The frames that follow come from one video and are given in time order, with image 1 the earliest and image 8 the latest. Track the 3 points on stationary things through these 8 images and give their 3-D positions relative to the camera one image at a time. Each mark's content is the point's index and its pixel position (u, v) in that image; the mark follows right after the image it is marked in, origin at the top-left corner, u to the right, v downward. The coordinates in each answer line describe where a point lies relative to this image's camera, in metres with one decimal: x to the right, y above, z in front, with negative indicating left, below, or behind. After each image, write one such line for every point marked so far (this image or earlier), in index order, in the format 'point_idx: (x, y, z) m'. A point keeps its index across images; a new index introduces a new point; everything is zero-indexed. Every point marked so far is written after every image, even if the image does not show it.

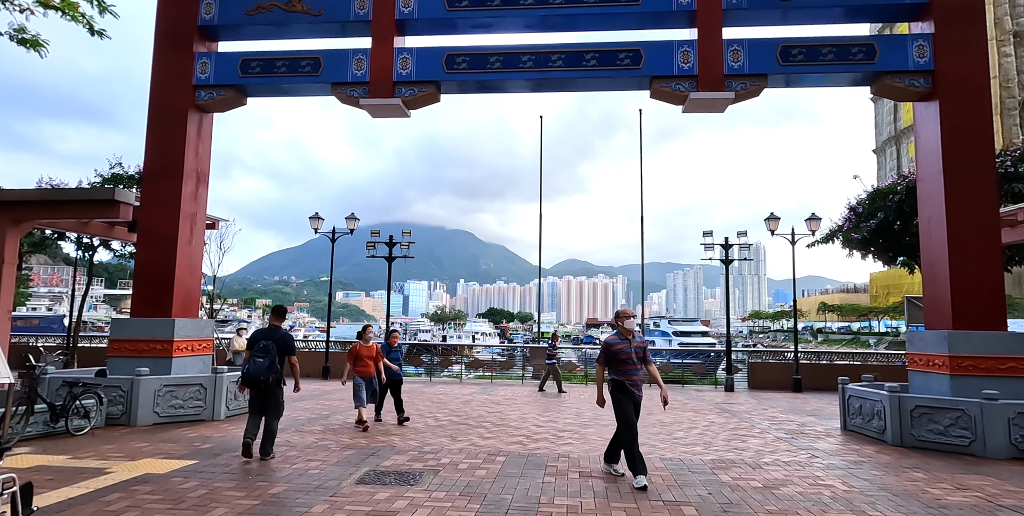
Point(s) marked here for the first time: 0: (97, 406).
0: (-5.5, -2.0, +7.6) m
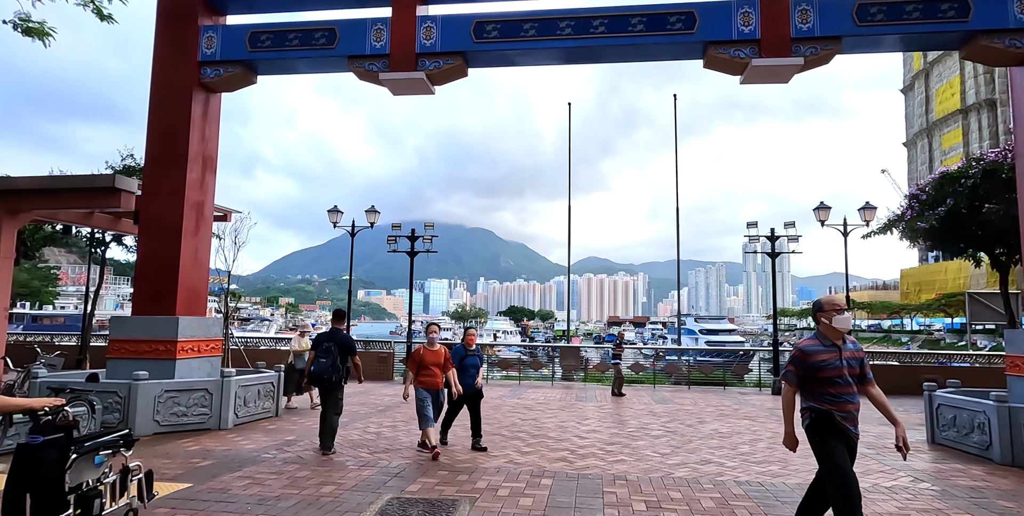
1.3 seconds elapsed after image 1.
0: (-5.0, -1.9, +6.8) m
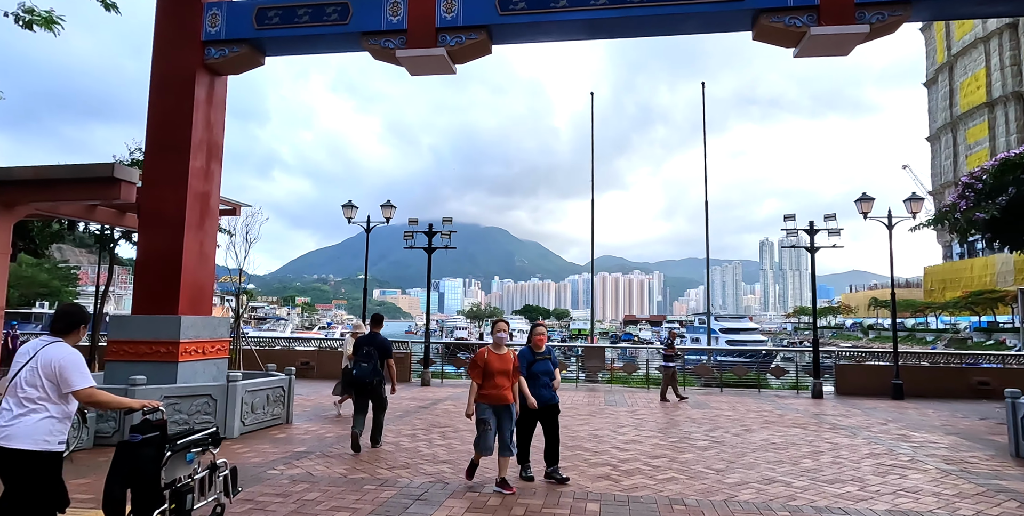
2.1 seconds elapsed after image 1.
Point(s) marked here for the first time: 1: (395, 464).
0: (-4.6, -1.8, +6.2) m
1: (-1.2, -2.2, +6.1) m
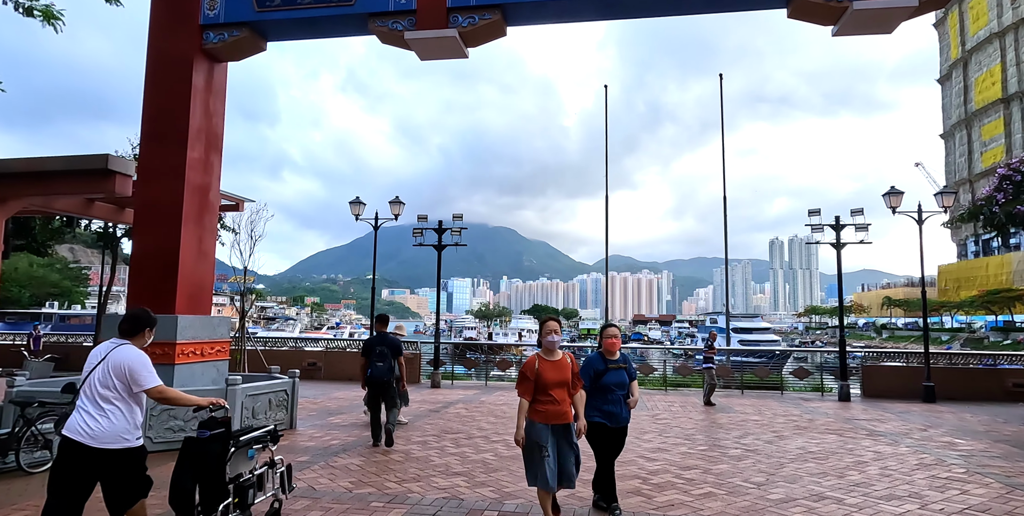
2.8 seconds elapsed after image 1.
0: (-4.4, -1.7, +5.7) m
1: (-1.0, -2.1, +5.6) m
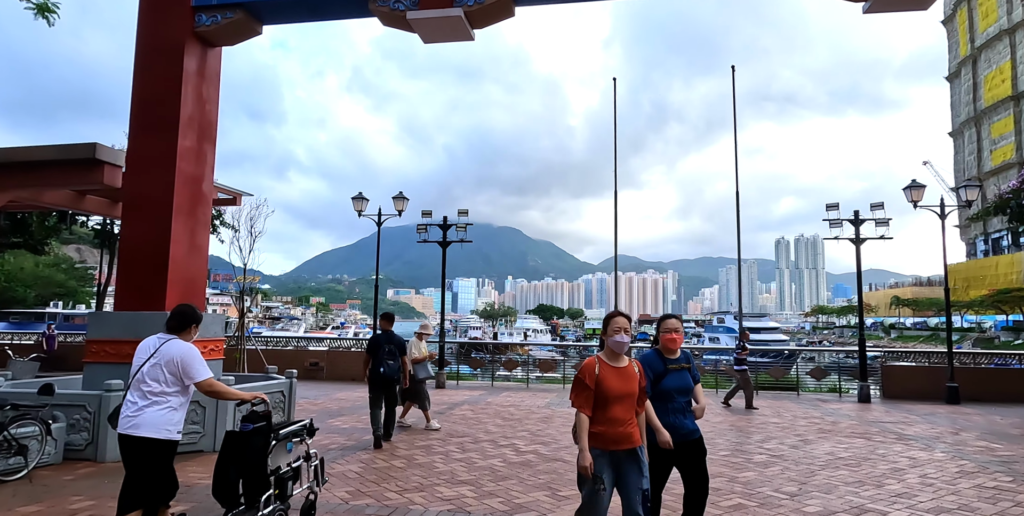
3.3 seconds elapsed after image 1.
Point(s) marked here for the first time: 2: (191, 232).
0: (-4.3, -1.7, +5.3) m
1: (-1.0, -2.0, +5.2) m
2: (-4.2, +0.3, +7.5) m
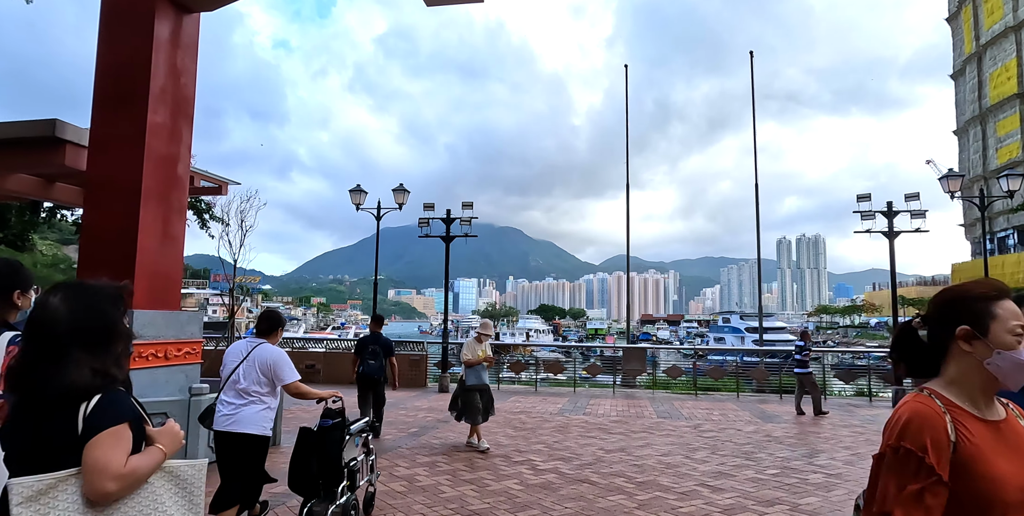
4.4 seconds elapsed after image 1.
0: (-4.2, -1.6, +4.5) m
1: (-0.8, -1.9, +4.3) m
2: (-4.0, +0.5, +6.7) m
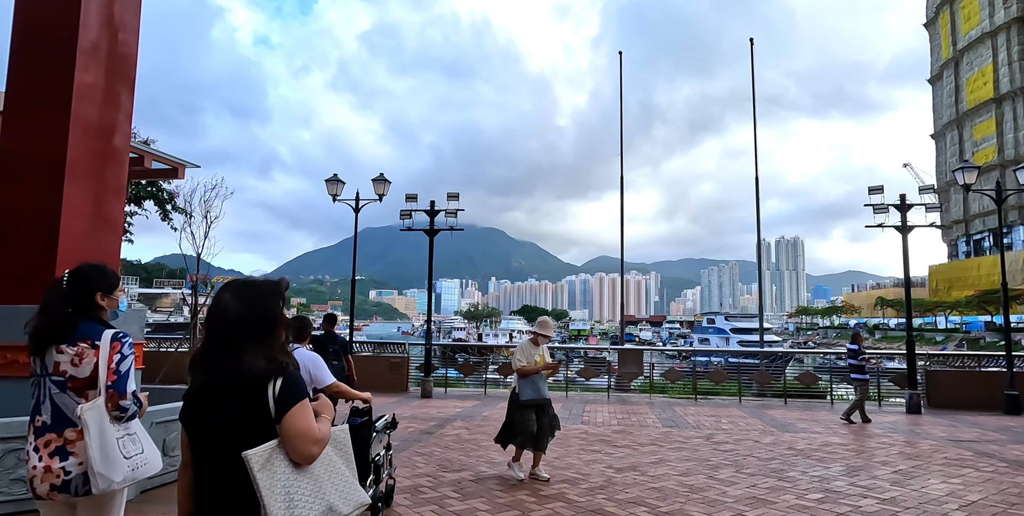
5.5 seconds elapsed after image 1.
0: (-4.2, -1.4, +3.4) m
1: (-0.8, -1.8, +3.3) m
2: (-4.1, +0.6, +5.6) m
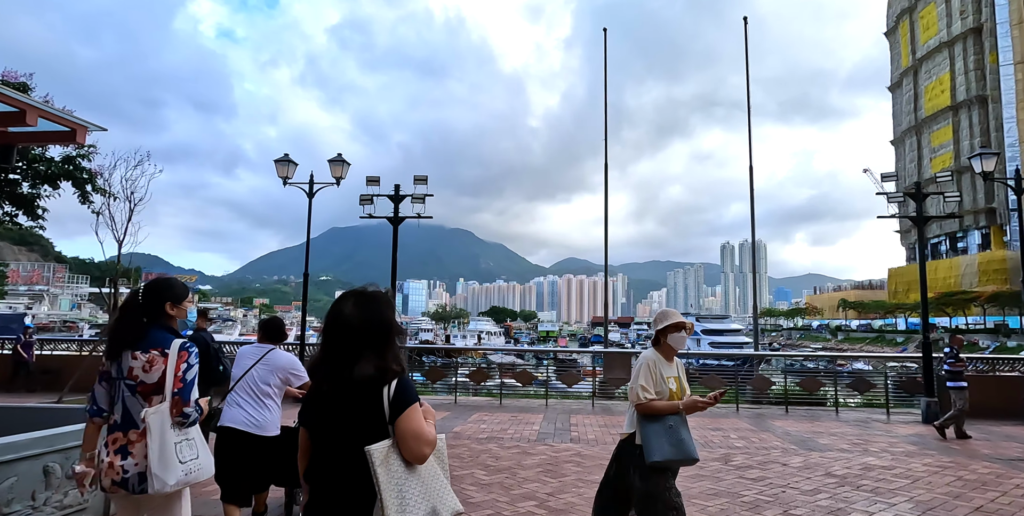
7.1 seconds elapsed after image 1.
0: (-4.1, -1.2, +1.8) m
1: (-0.7, -1.6, +1.9) m
2: (-4.2, +0.8, +3.9) m
